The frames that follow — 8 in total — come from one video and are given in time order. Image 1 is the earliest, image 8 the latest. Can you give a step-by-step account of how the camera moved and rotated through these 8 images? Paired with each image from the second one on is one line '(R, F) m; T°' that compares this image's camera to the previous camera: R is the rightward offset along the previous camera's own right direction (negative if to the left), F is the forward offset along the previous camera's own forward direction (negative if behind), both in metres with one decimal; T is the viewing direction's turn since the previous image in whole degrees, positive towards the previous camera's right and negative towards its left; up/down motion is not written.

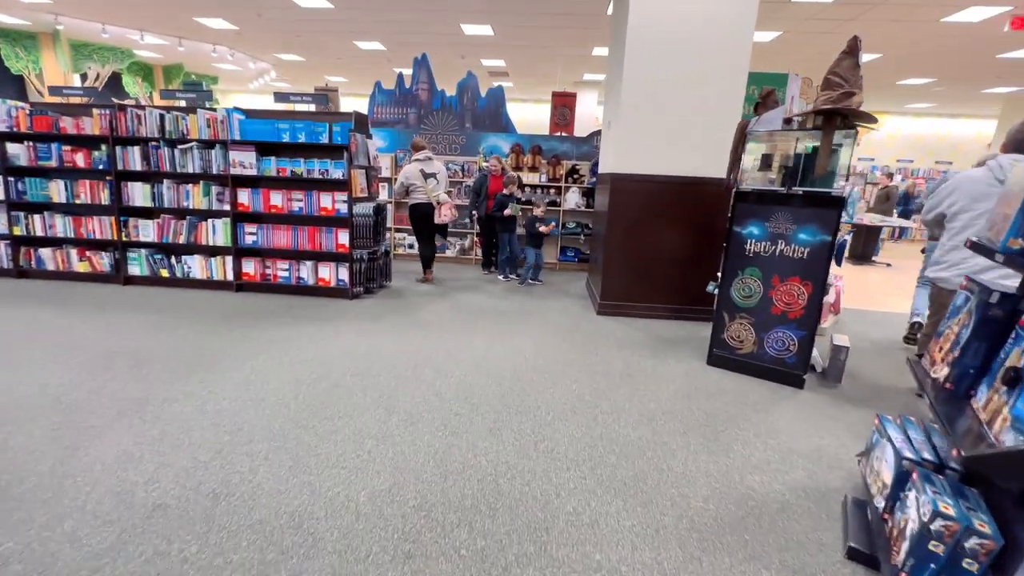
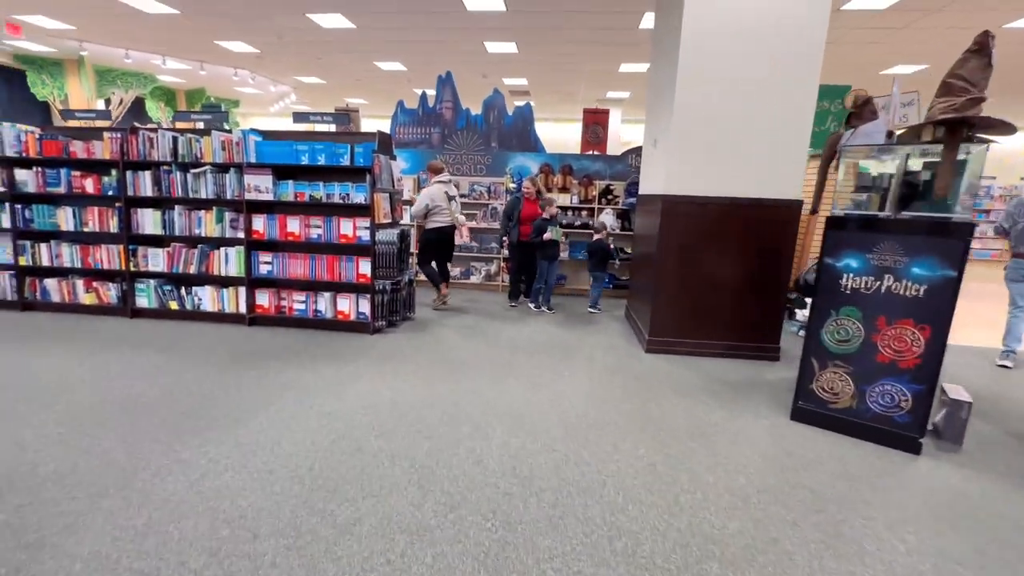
(-0.2, +0.5) m; -2°
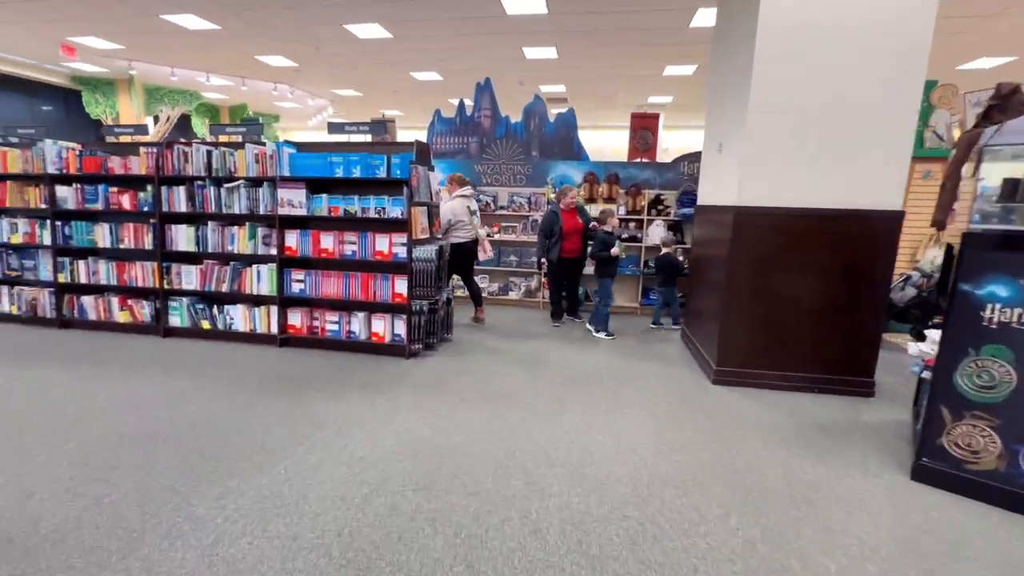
(-0.2, +0.4) m; -4°
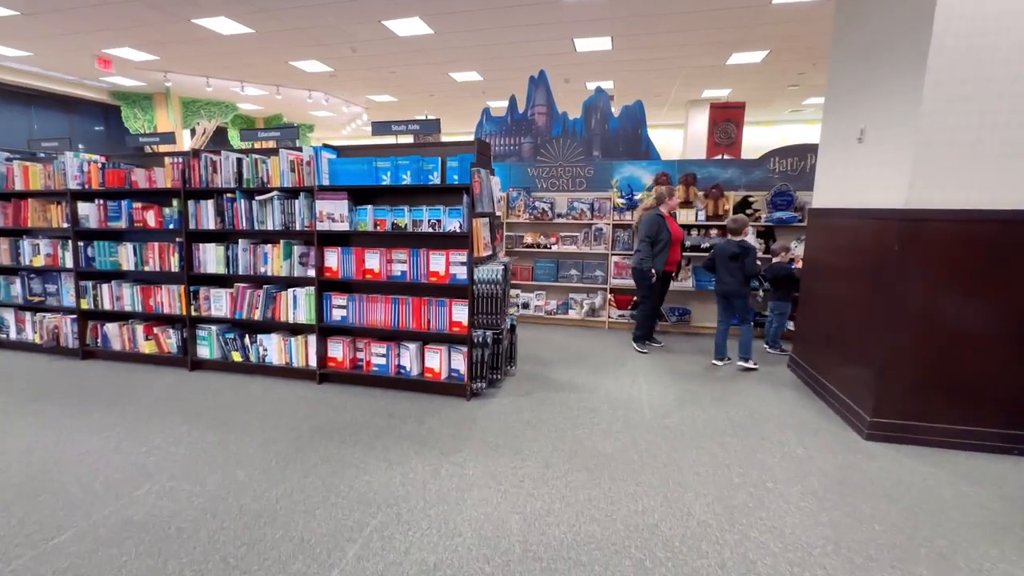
(-0.4, +0.7) m; -4°
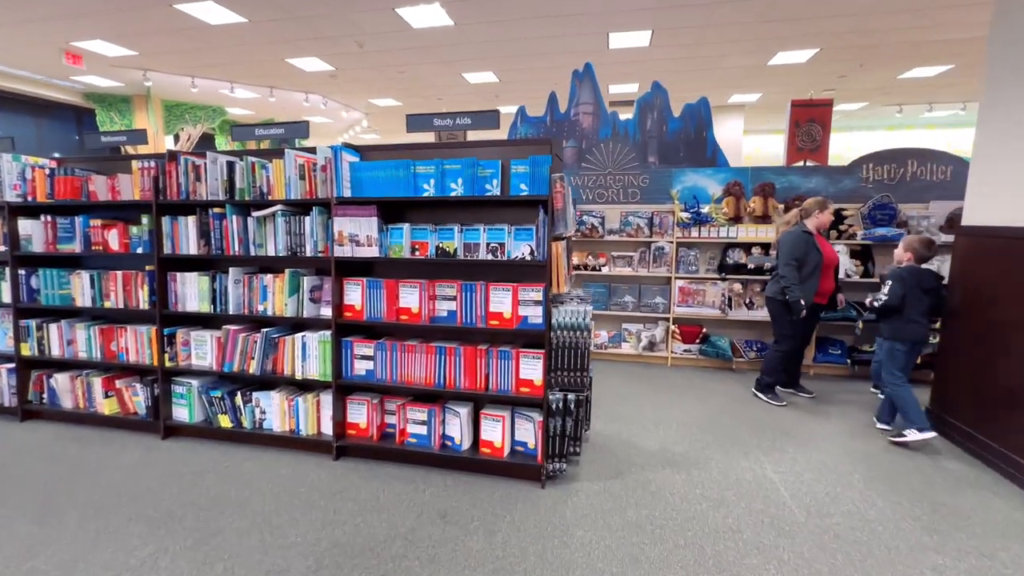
(-0.6, +0.9) m; +1°
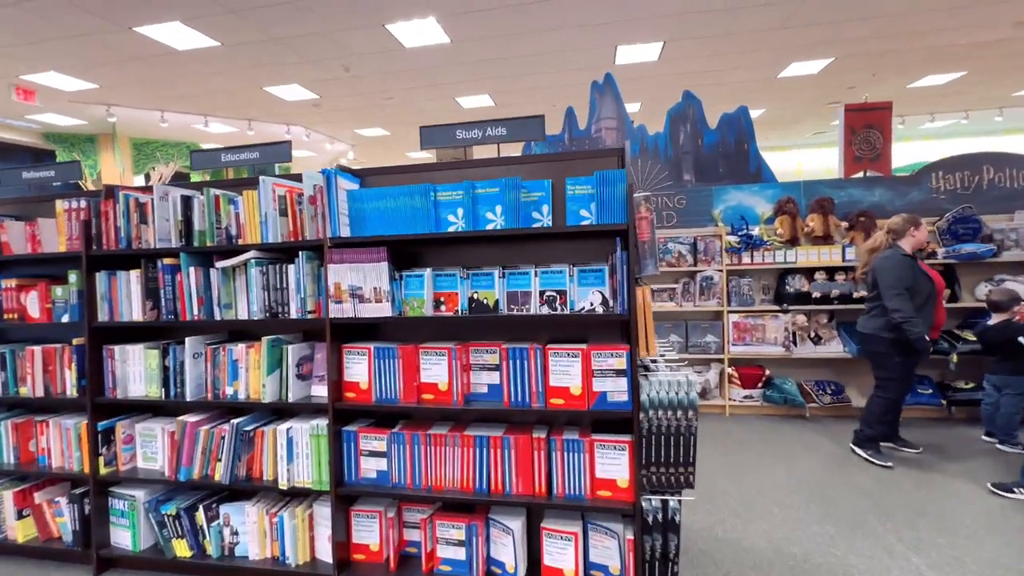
(-0.3, +0.7) m; +2°
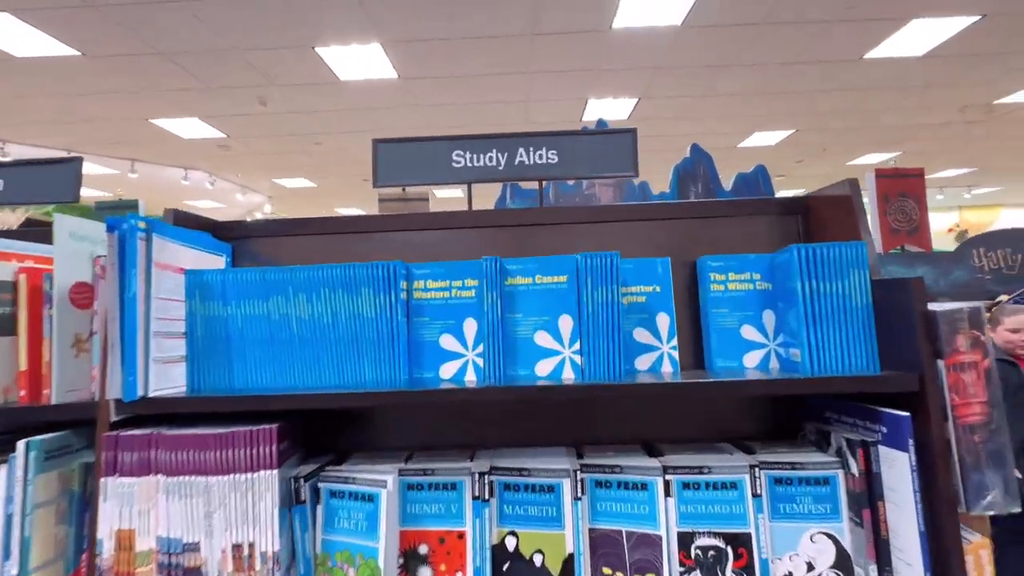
(-0.3, +1.2) m; +9°
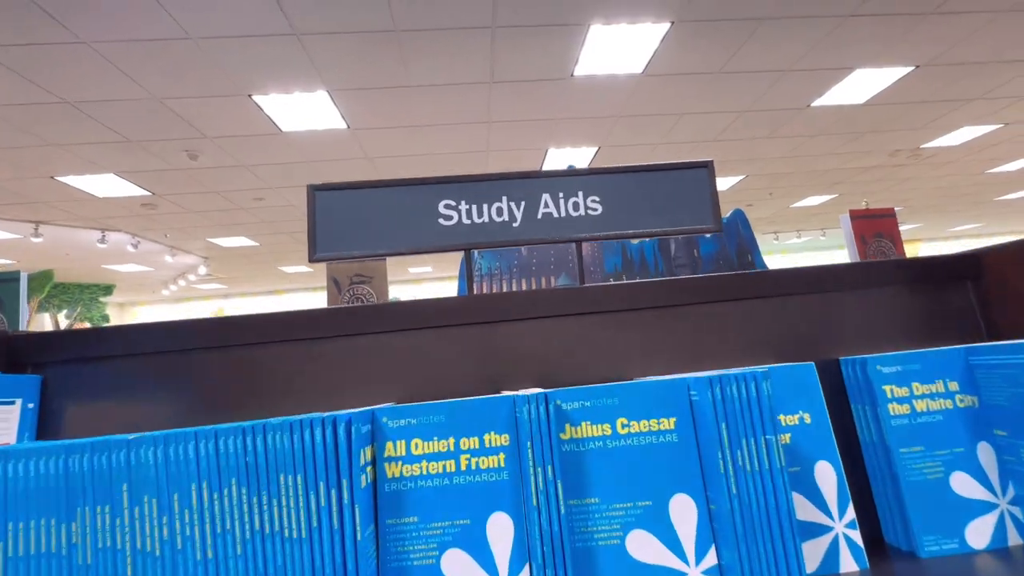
(-0.1, +0.4) m; +6°
